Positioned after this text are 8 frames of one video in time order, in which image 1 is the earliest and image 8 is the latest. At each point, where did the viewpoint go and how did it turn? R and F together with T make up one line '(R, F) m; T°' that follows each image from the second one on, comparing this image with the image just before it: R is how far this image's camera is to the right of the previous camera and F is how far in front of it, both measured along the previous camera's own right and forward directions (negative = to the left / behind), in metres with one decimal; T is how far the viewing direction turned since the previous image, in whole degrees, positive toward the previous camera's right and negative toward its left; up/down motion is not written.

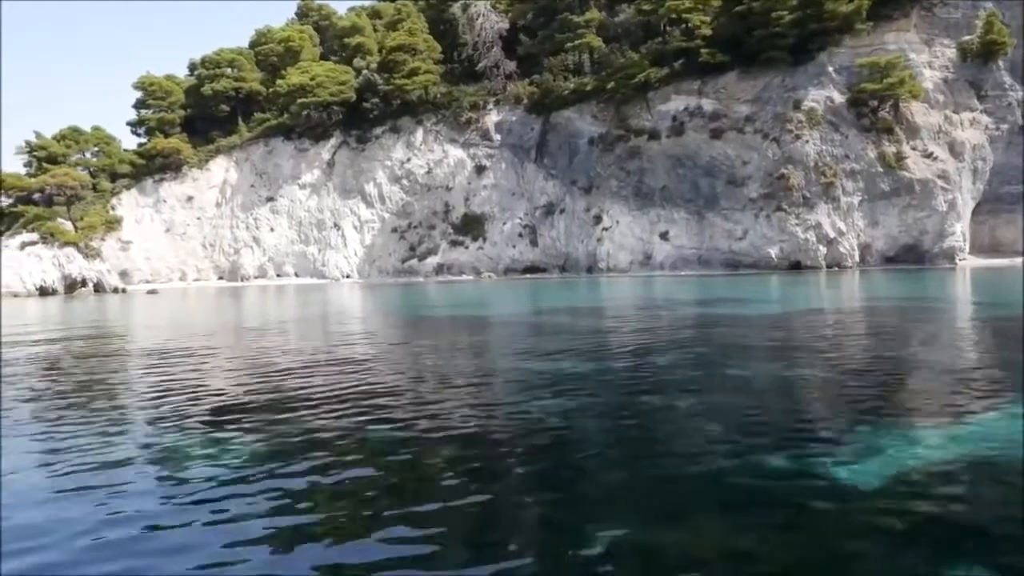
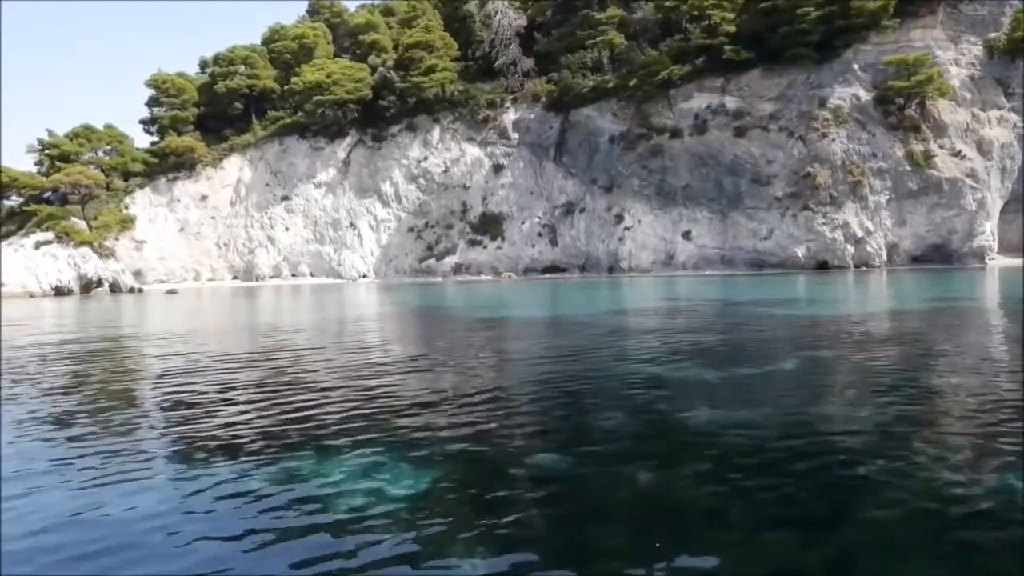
(-0.9, +0.4) m; 0°
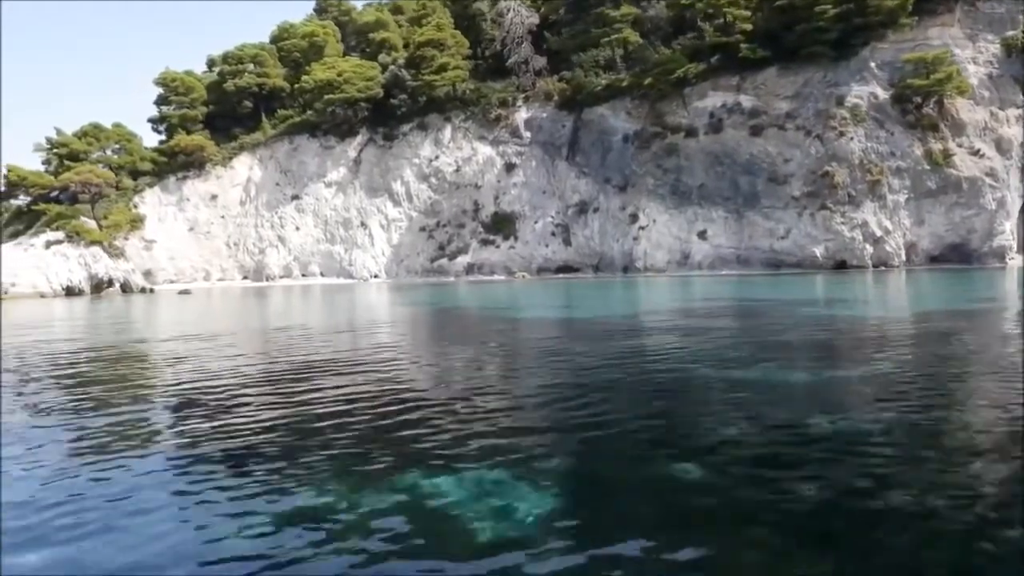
(-0.6, +0.3) m; 0°
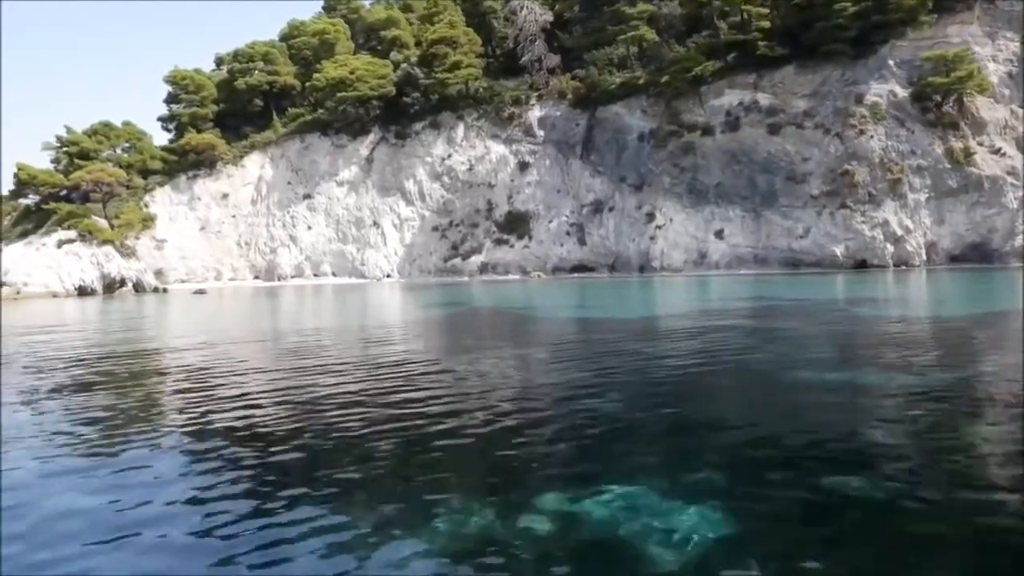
(-0.6, +0.3) m; 0°
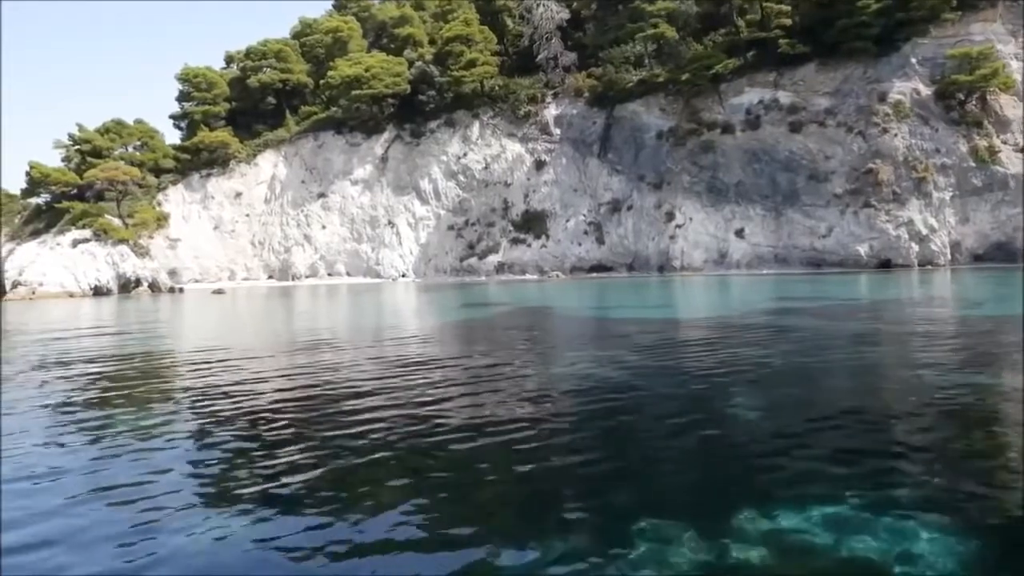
(-0.8, +0.3) m; 0°
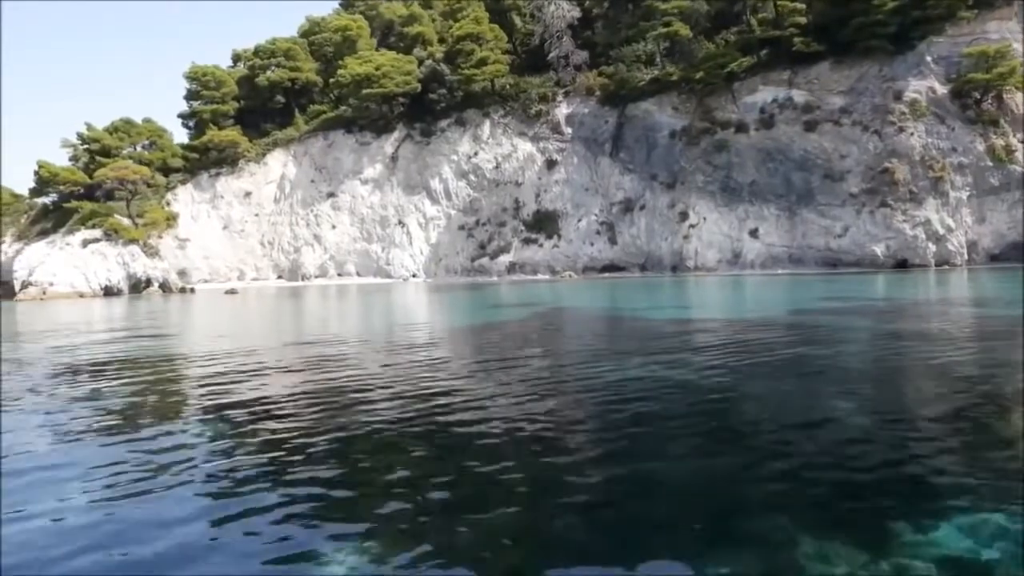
(-0.5, +0.2) m; 0°
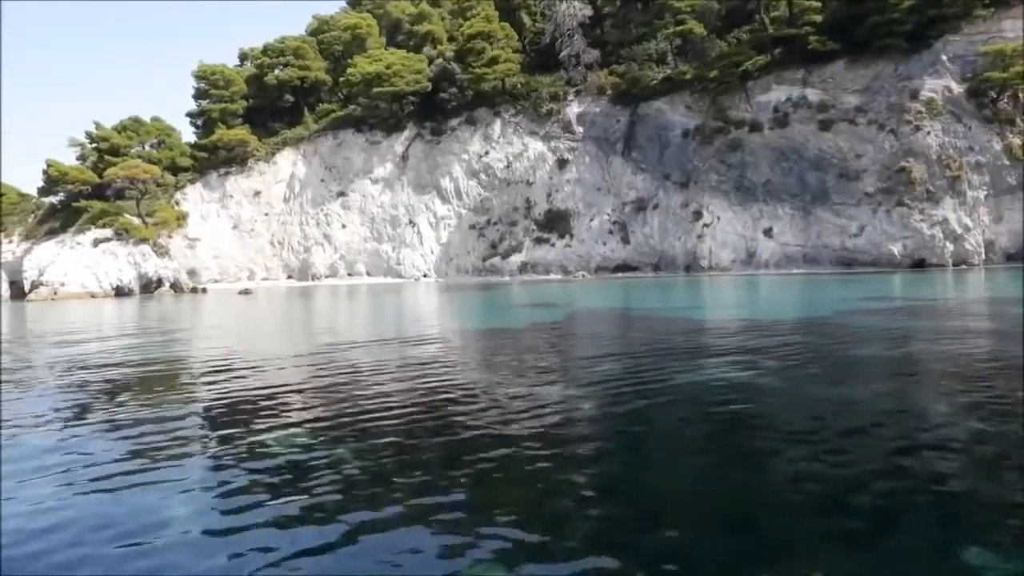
(-0.6, +0.2) m; 0°
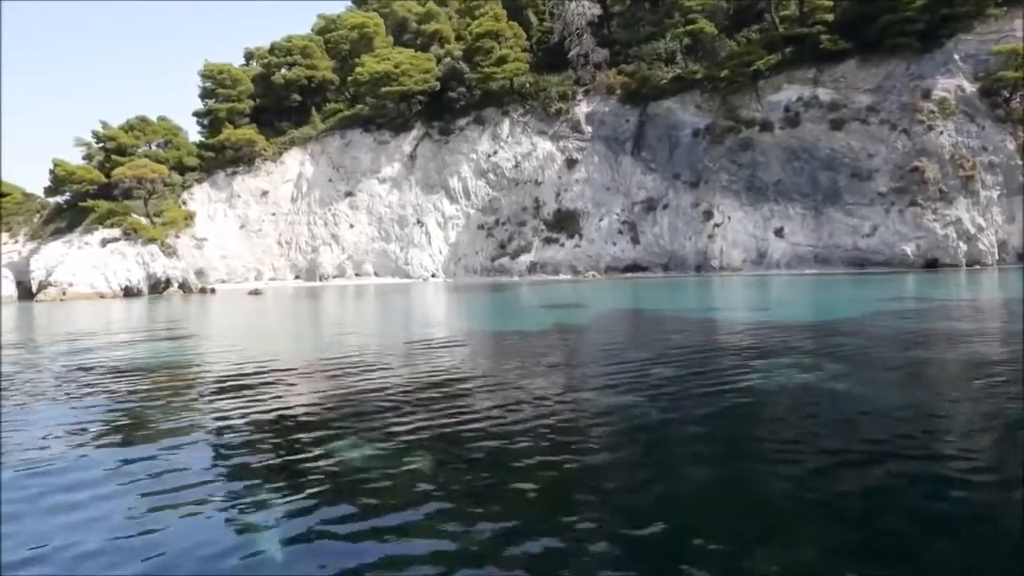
(-0.4, +0.2) m; 0°
